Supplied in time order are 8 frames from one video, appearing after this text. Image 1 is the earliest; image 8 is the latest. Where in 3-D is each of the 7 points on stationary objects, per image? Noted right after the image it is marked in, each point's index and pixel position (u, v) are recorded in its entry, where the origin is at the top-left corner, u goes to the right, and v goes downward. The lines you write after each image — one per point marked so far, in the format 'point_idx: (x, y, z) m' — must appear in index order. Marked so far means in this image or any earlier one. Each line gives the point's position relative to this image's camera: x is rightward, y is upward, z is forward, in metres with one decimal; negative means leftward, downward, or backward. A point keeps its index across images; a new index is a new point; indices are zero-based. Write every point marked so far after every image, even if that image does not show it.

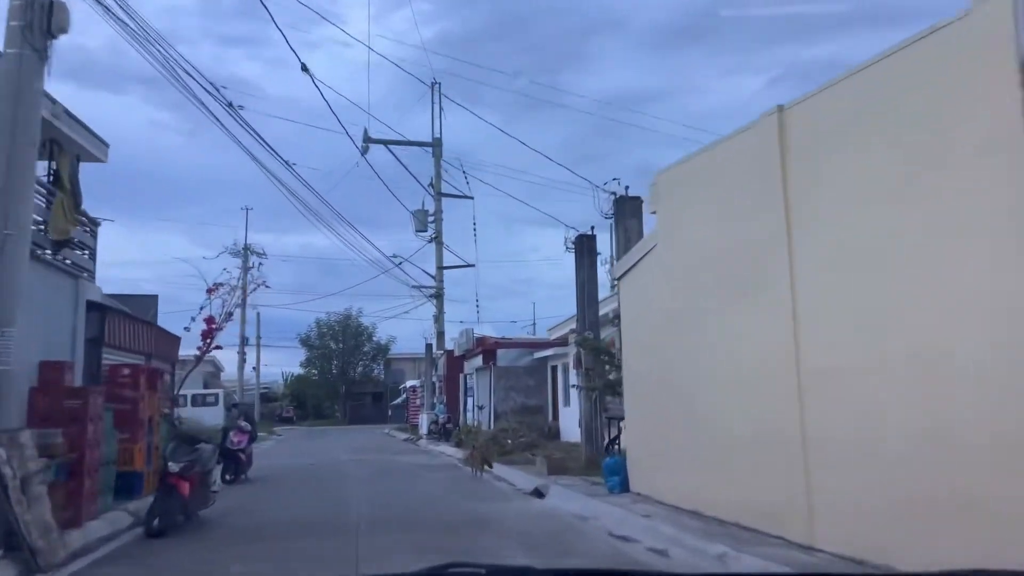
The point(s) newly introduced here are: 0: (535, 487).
0: (+0.5, -4.3, +16.7) m
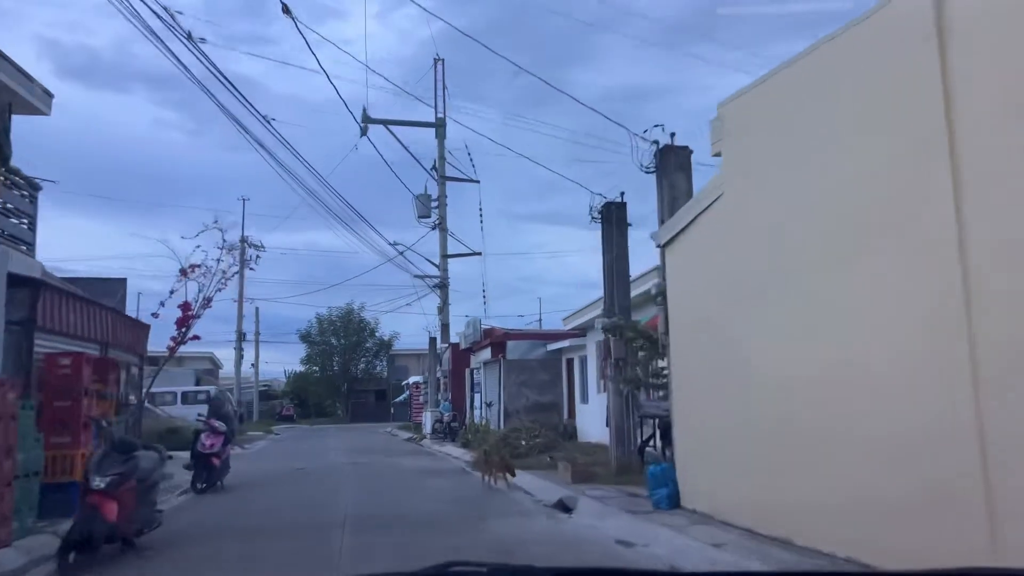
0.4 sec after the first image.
0: (+0.9, -3.8, +14.0) m
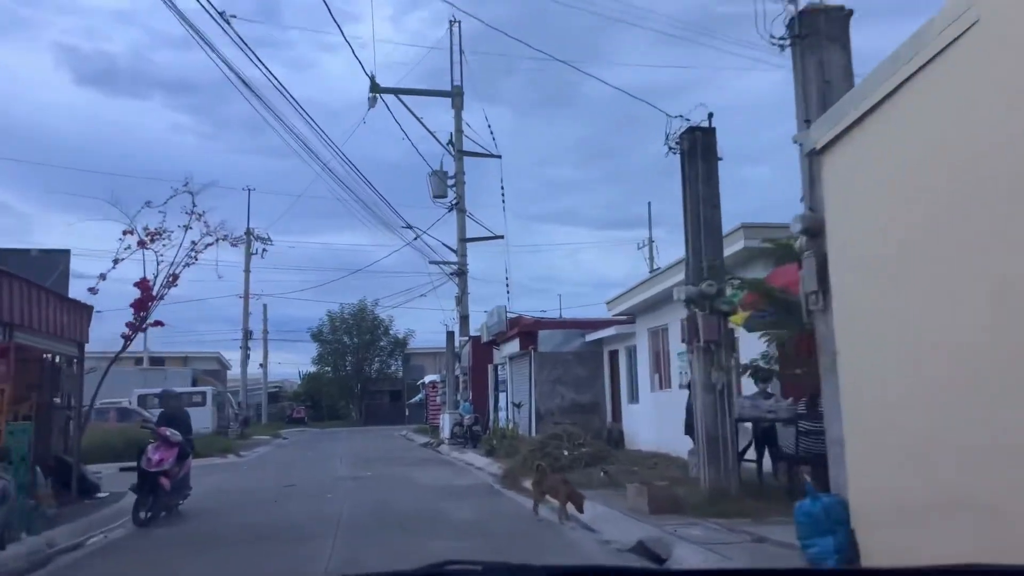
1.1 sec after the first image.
0: (+1.6, -3.1, +9.5) m
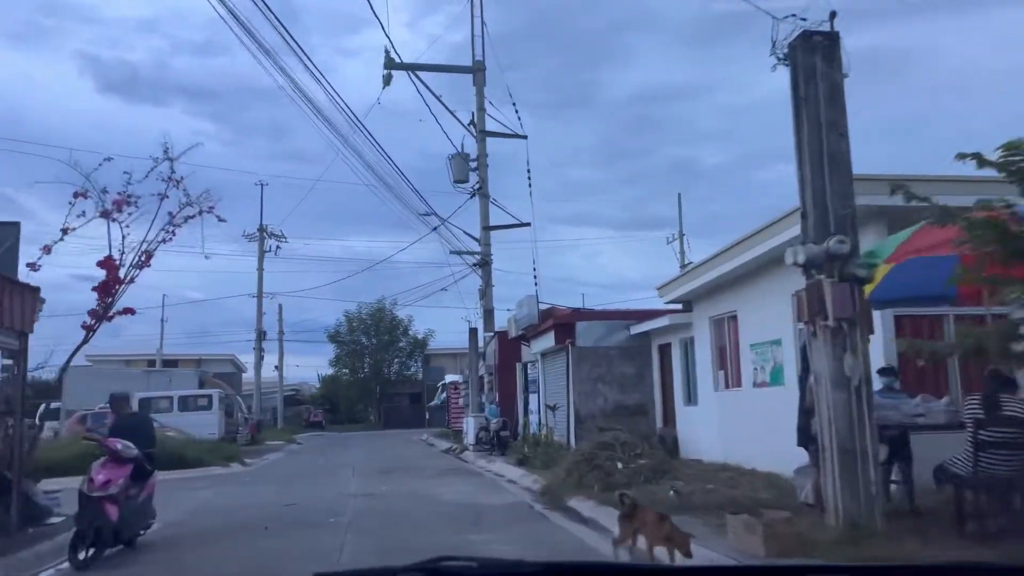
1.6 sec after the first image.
0: (+2.2, -2.7, +6.3) m
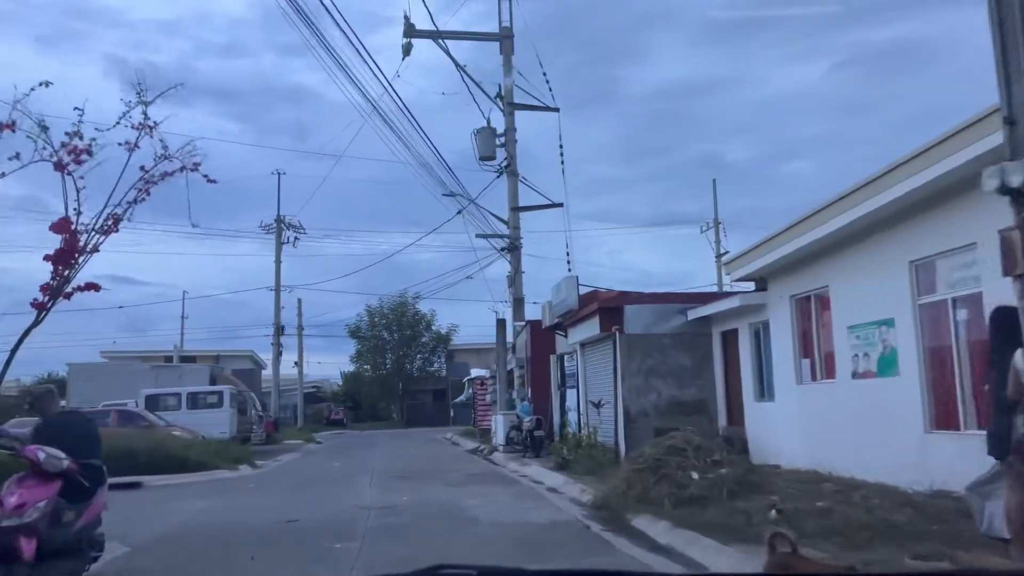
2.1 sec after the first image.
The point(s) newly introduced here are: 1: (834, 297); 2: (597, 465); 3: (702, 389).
0: (+2.7, -2.2, +3.5) m
1: (+5.9, -0.2, +14.2) m
2: (+2.0, -4.1, +18.1) m
3: (+4.6, -2.4, +18.7) m
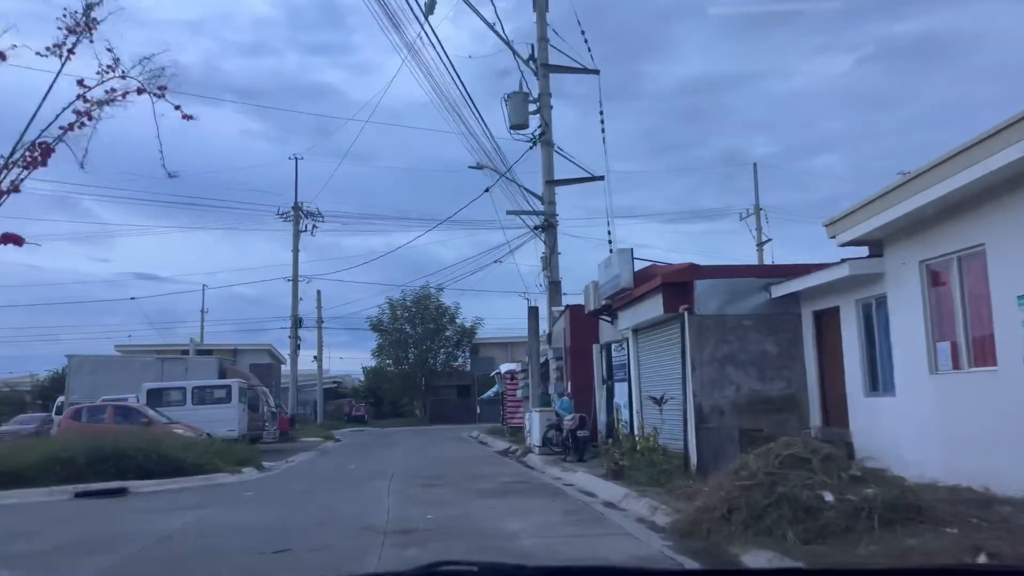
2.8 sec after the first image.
0: (+3.2, -1.7, +0.2) m
1: (+6.6, +0.4, +10.8) m
2: (+2.9, -3.6, +14.9) m
3: (+5.5, -1.8, +15.3) m
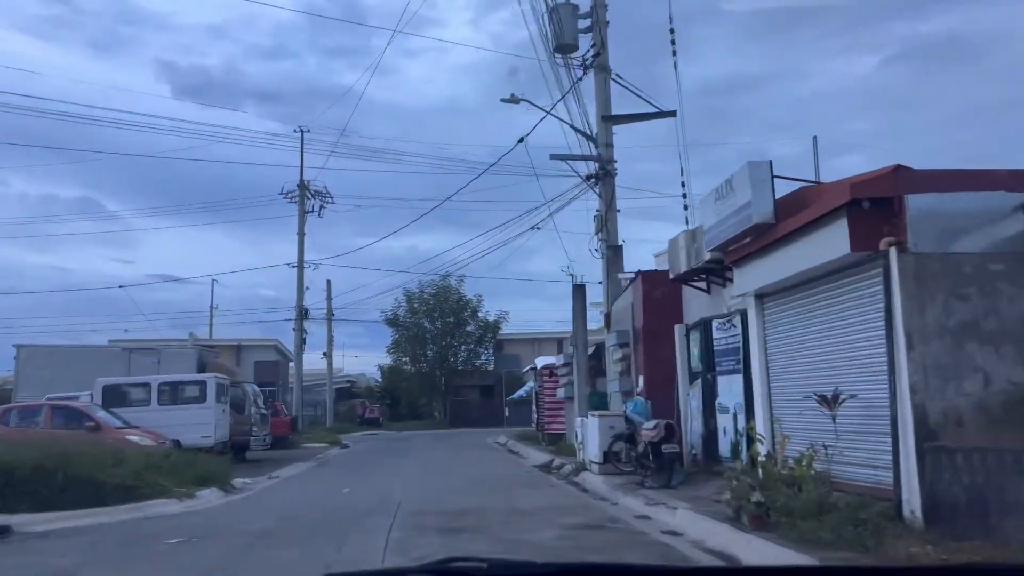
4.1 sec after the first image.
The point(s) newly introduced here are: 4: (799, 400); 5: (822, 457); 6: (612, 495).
0: (+3.8, -0.7, -6.2) m
1: (+7.5, +1.3, +4.3) m
2: (+3.8, -2.6, +8.5) m
3: (+6.4, -0.9, +8.9) m
4: (+4.1, -1.6, +11.1) m
5: (+4.1, -2.2, +10.4) m
6: (+2.0, -4.0, +15.4) m
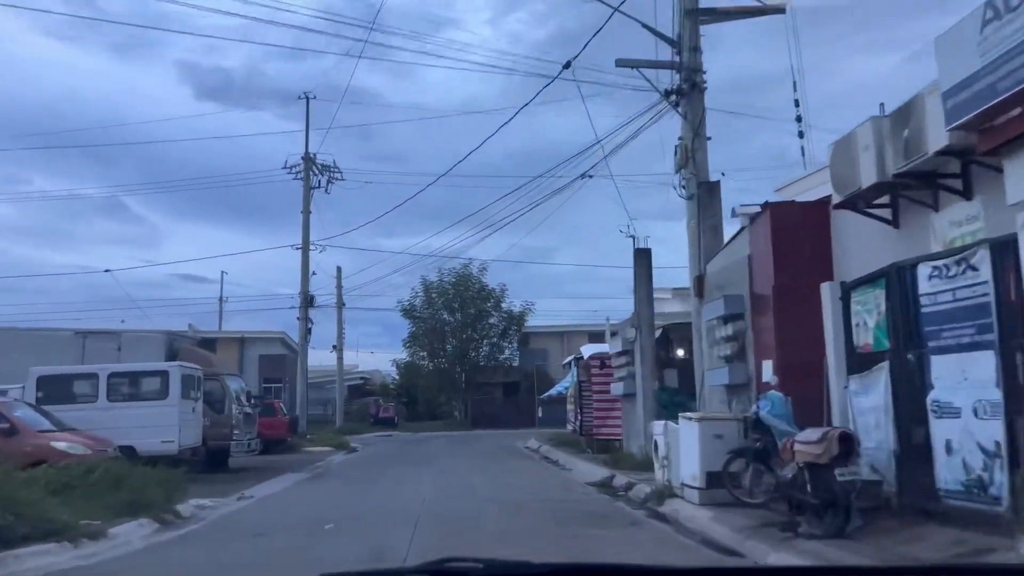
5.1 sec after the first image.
0: (+4.2, +0.2, -12.0) m
1: (+8.1, +2.2, -1.6) m
2: (+4.6, -1.7, +2.7) m
3: (+7.2, 0.0, +3.0) m
4: (+4.9, -0.7, +5.3) m
5: (+4.9, -1.3, +4.6) m
6: (+2.9, -3.1, +9.6) m
